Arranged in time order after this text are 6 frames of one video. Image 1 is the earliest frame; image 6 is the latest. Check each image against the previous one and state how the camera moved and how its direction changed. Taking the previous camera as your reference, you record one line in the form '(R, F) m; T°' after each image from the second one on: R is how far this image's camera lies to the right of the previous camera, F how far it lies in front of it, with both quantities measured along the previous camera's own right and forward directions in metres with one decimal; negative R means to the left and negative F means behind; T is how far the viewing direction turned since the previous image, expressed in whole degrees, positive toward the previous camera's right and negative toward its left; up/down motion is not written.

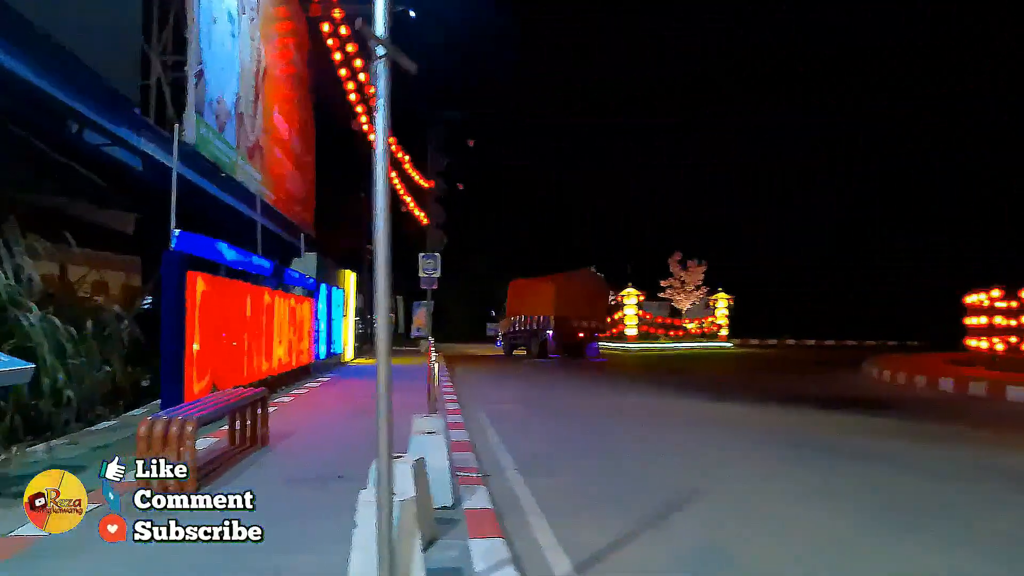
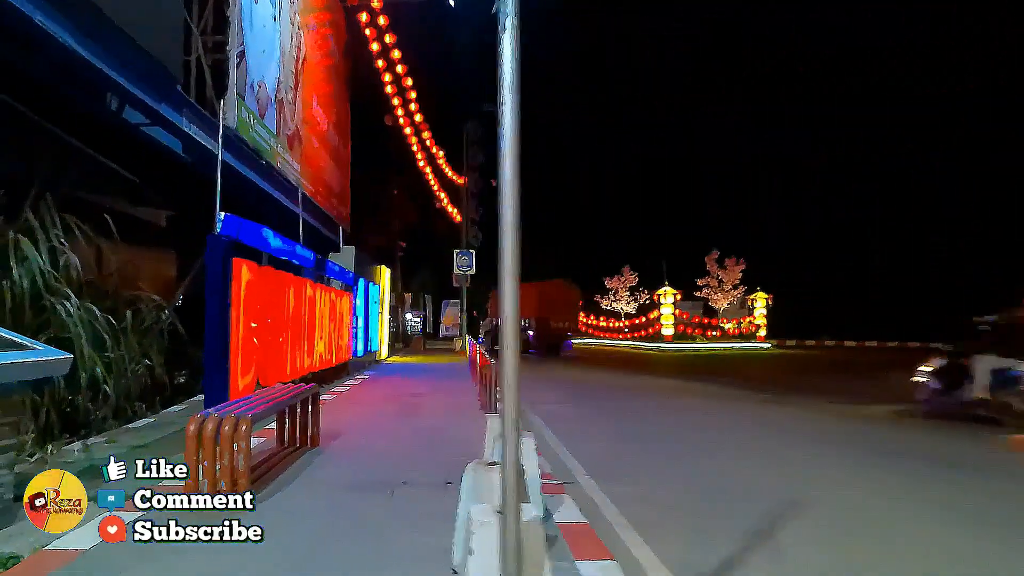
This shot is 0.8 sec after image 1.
(-0.5, +0.7) m; -2°
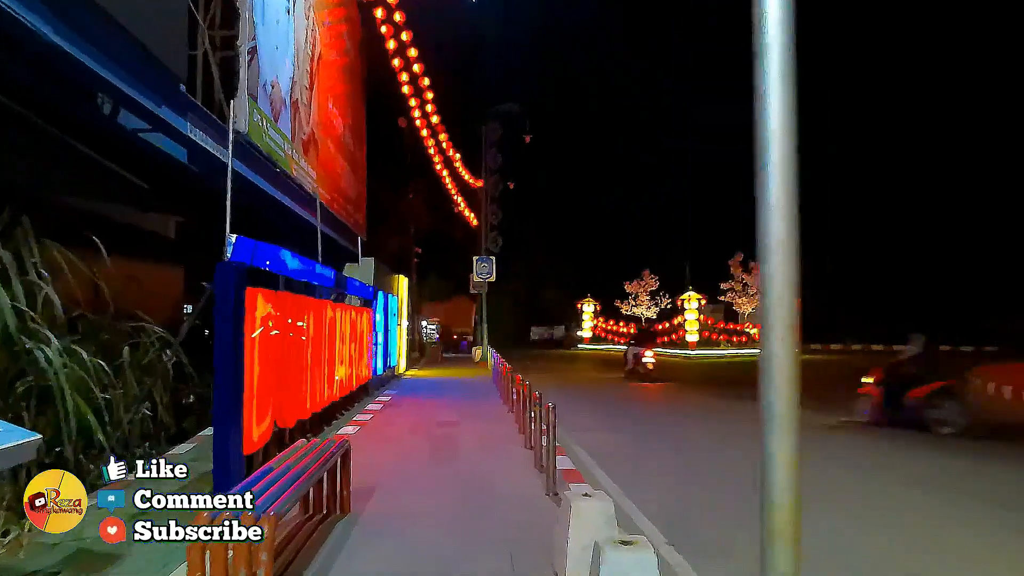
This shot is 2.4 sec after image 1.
(-0.5, +1.3) m; -1°
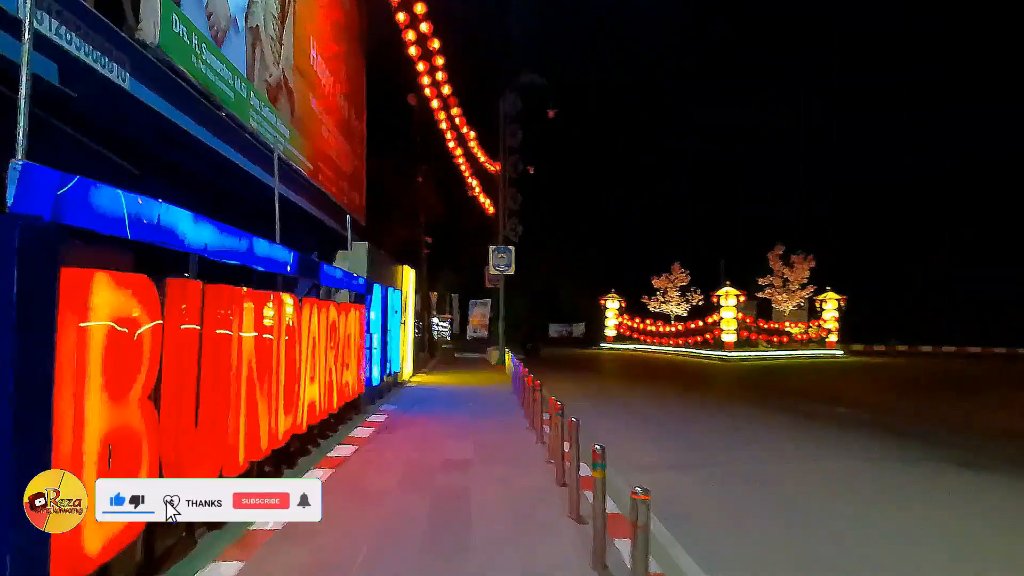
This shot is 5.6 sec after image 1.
(-0.2, +3.4) m; -1°
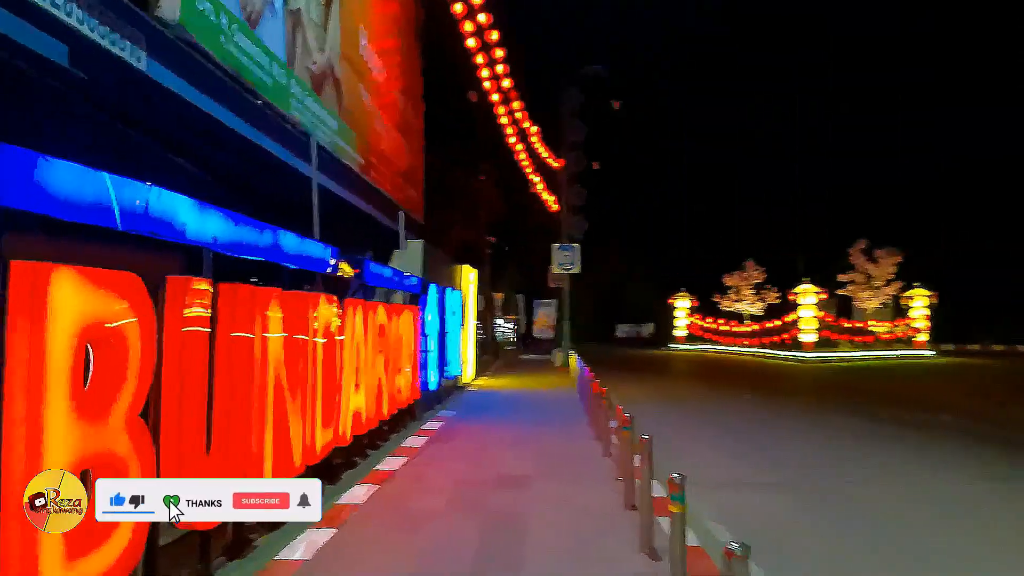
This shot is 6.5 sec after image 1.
(+0.1, +0.9) m; -5°
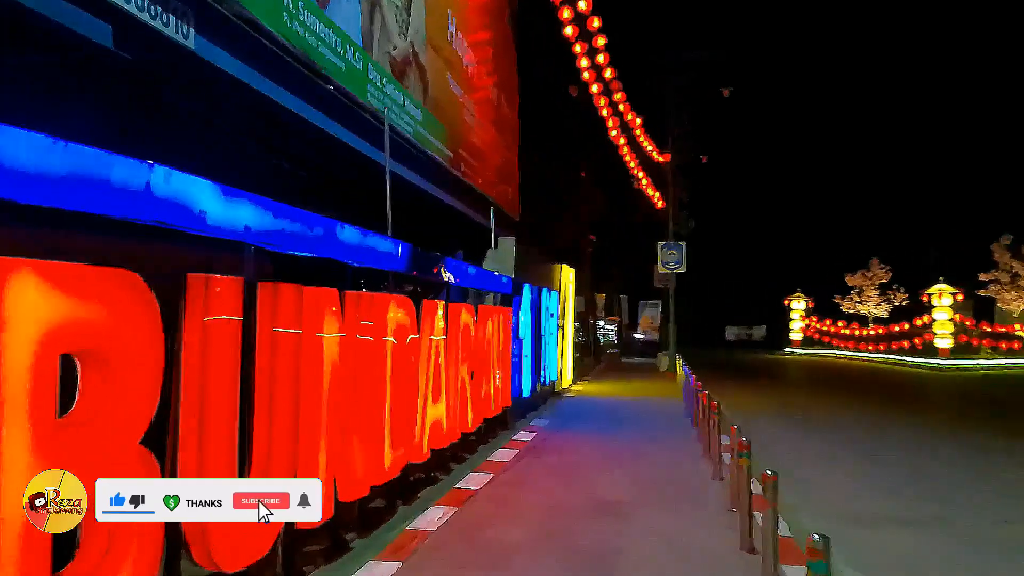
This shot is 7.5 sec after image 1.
(+0.1, +0.9) m; -8°
